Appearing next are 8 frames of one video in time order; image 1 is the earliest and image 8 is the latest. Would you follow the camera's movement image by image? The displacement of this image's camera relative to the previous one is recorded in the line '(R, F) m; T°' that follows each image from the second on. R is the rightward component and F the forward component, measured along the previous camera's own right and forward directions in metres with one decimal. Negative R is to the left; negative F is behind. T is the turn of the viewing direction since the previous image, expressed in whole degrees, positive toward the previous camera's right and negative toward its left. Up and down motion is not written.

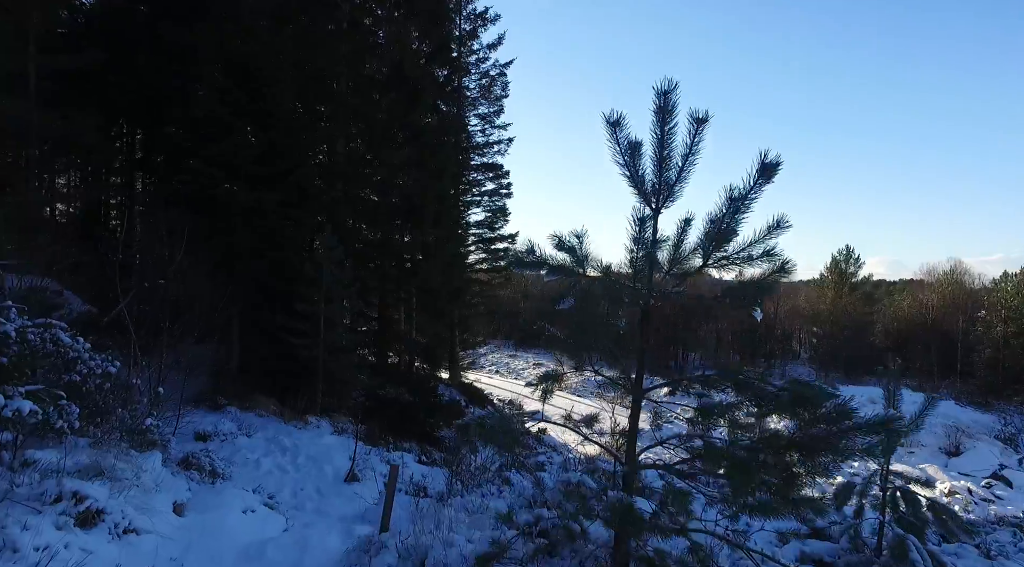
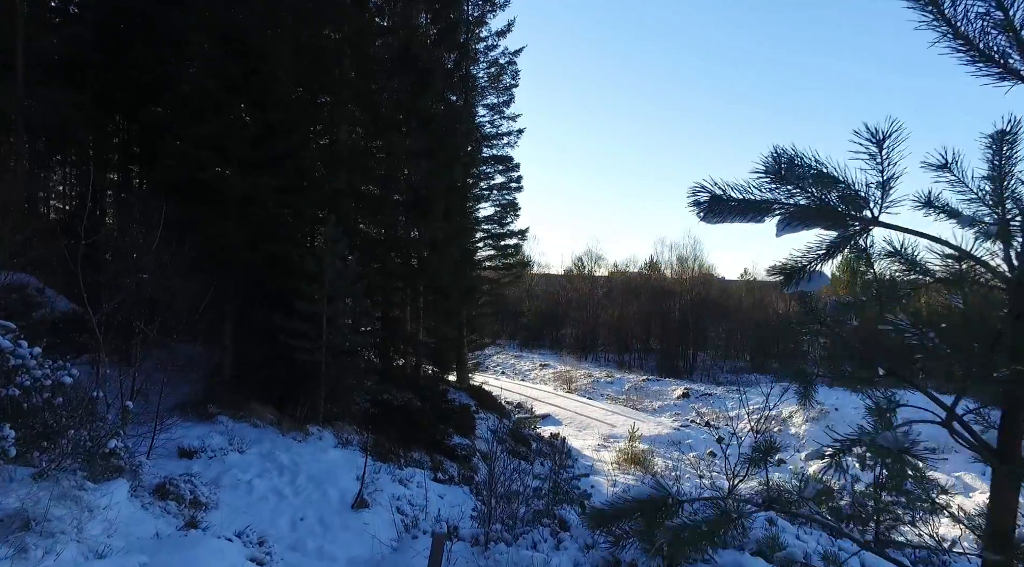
(-0.4, +1.2) m; 0°
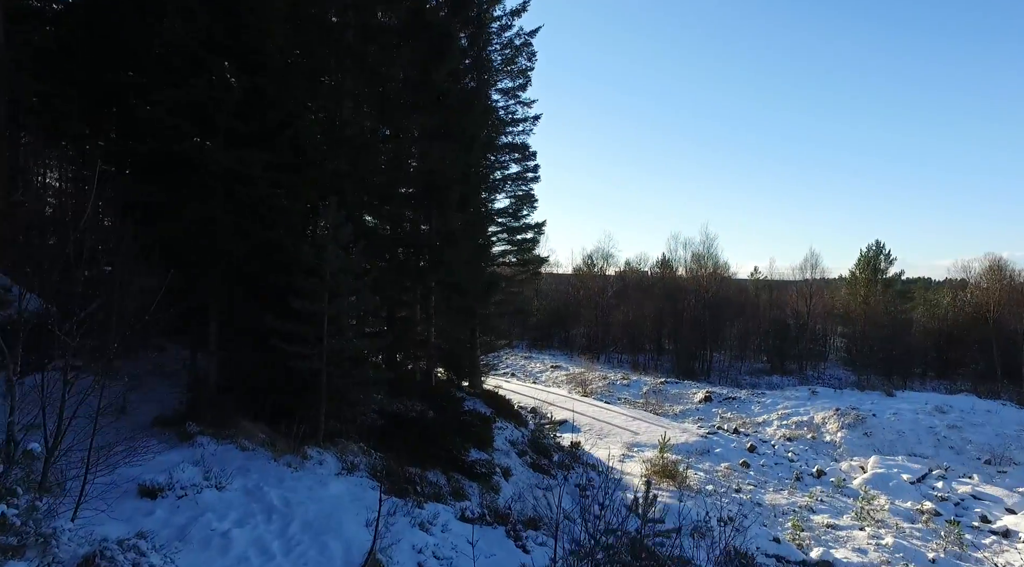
(-0.5, +1.8) m; 0°
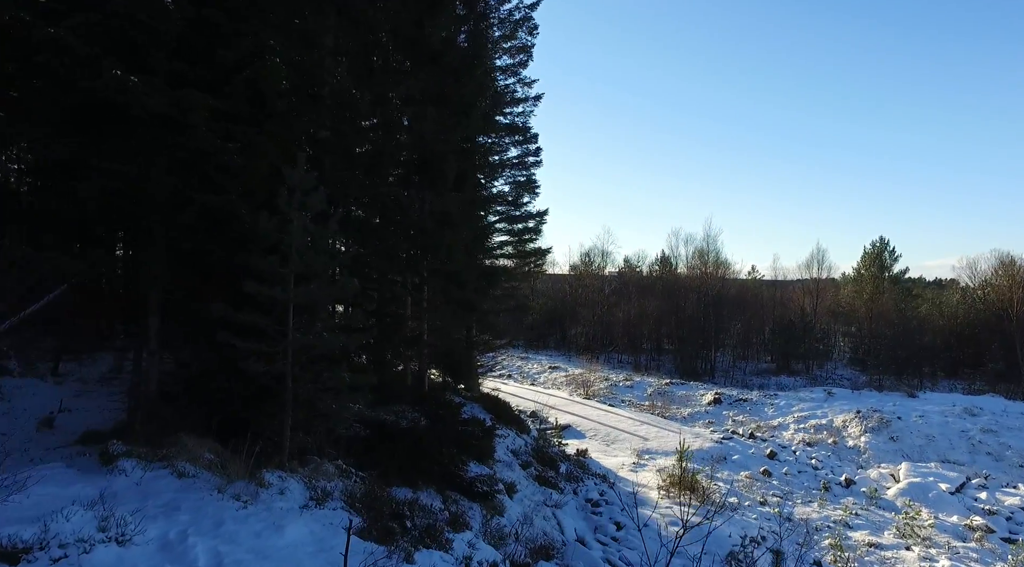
(-0.2, +2.0) m; +1°
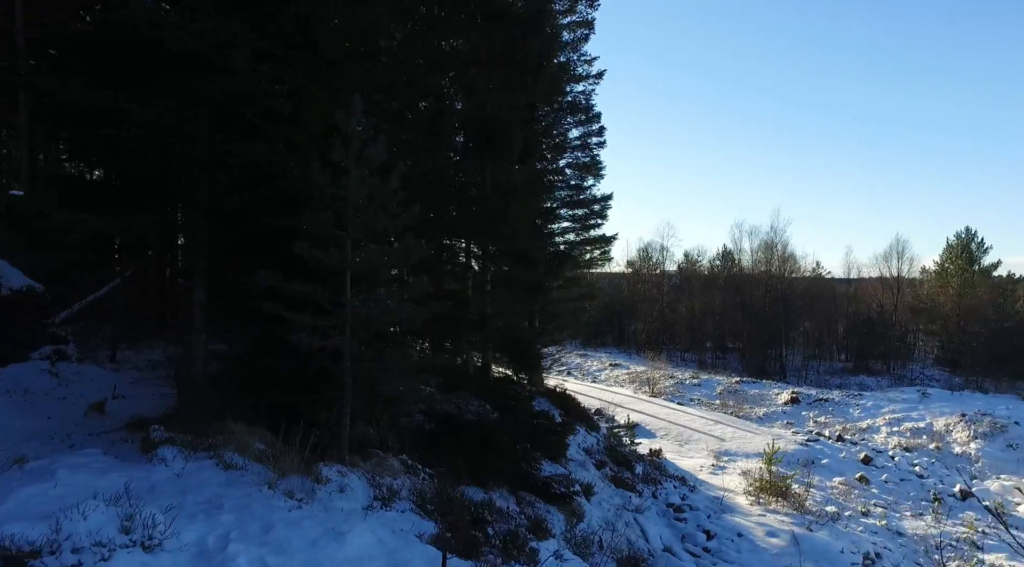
(-0.4, +1.2) m; -4°
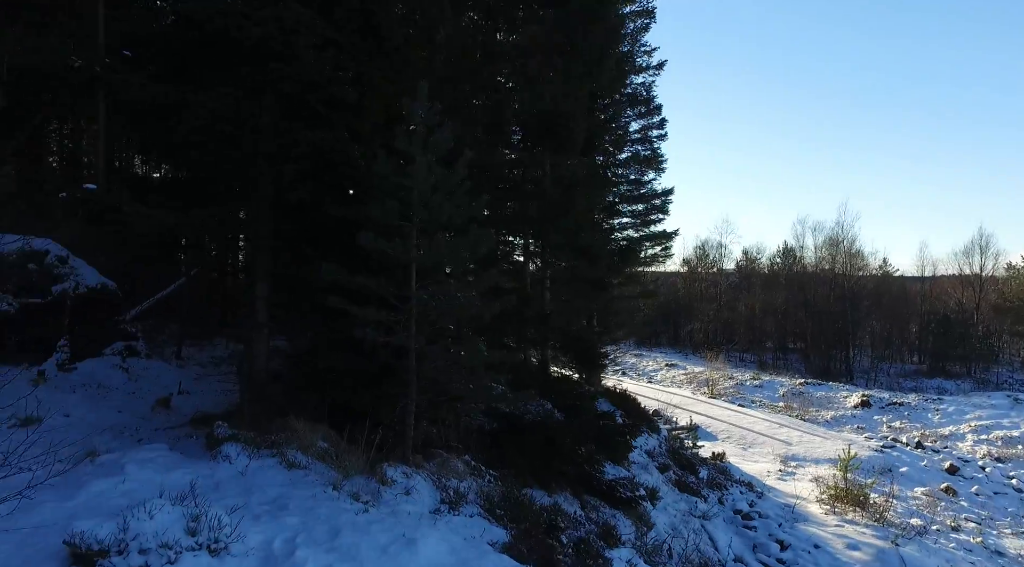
(-0.2, +0.3) m; -4°
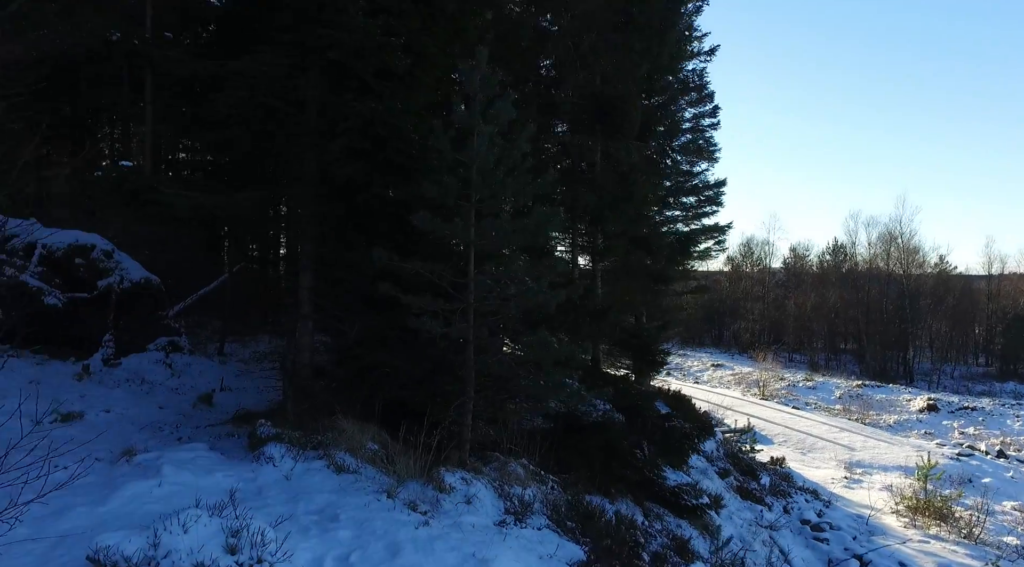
(-0.3, +0.6) m; -3°
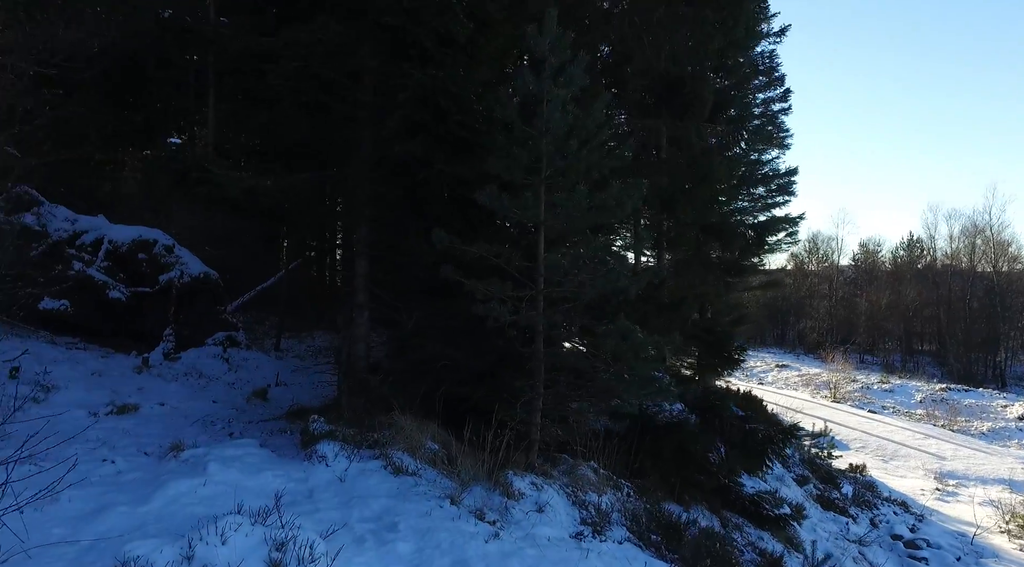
(-0.2, +0.6) m; -4°
